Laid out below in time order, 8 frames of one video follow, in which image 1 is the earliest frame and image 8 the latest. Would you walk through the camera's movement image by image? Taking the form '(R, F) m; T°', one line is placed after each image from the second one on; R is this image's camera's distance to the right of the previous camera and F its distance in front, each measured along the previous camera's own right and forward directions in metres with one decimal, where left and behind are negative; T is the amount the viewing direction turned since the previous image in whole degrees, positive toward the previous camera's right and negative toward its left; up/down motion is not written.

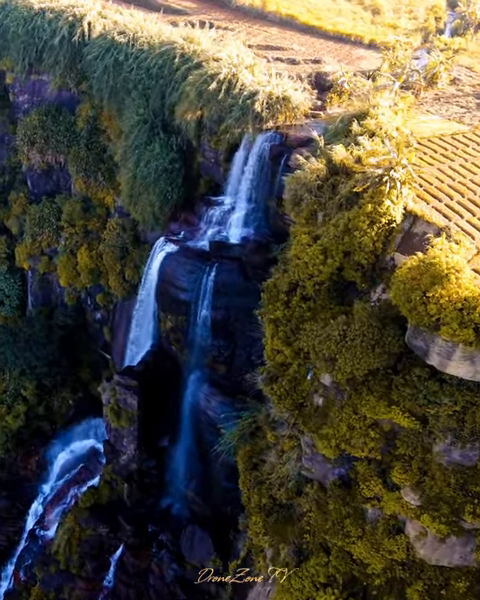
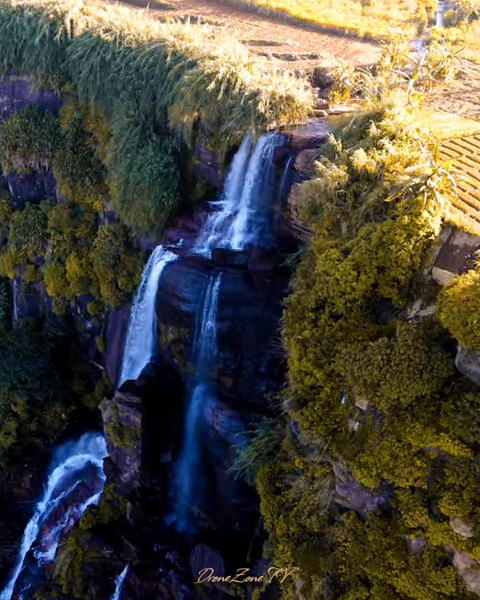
(-0.6, +0.7) m; +2°
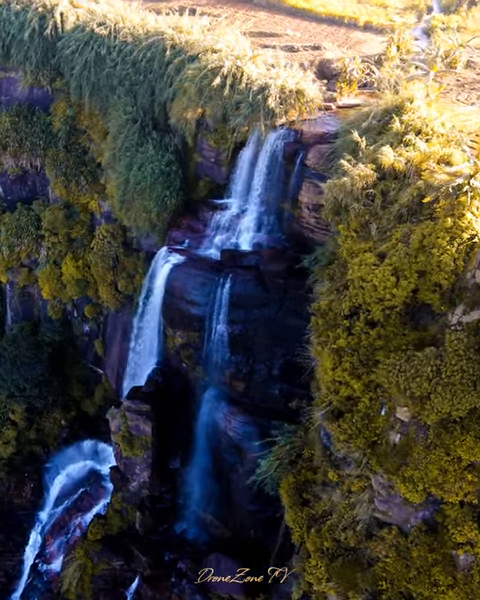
(-0.6, +0.5) m; +2°
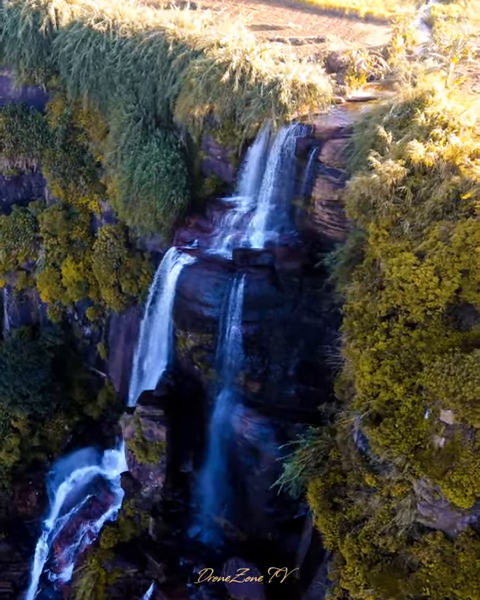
(-0.6, +0.3) m; +2°
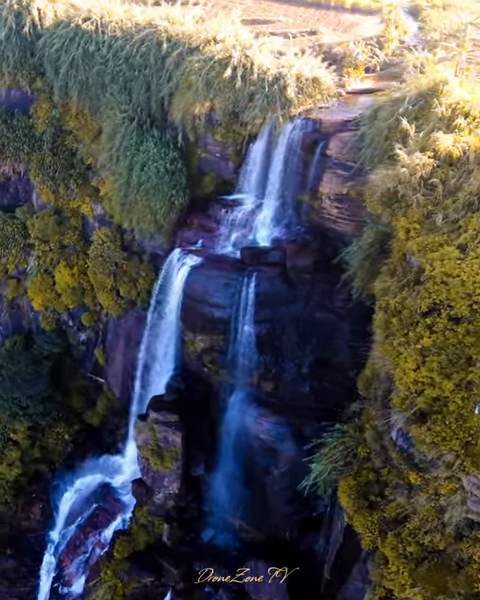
(-0.8, +0.2) m; +3°
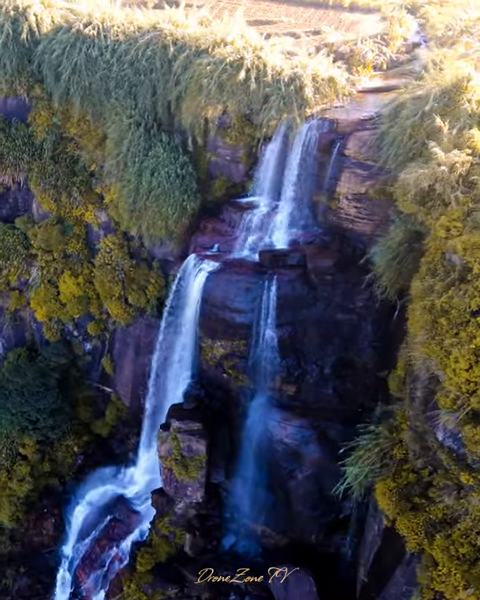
(-0.8, +0.2) m; +2°
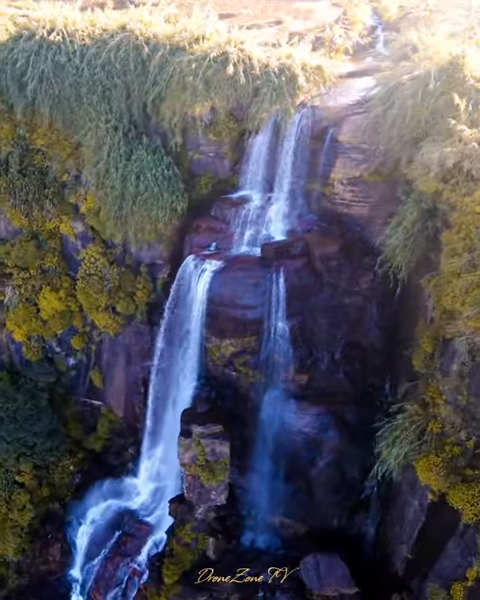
(-1.5, +0.2) m; +6°
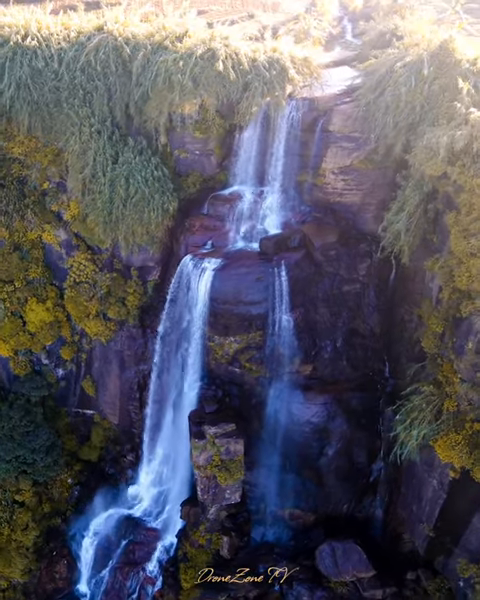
(-1.0, +0.1) m; +4°
